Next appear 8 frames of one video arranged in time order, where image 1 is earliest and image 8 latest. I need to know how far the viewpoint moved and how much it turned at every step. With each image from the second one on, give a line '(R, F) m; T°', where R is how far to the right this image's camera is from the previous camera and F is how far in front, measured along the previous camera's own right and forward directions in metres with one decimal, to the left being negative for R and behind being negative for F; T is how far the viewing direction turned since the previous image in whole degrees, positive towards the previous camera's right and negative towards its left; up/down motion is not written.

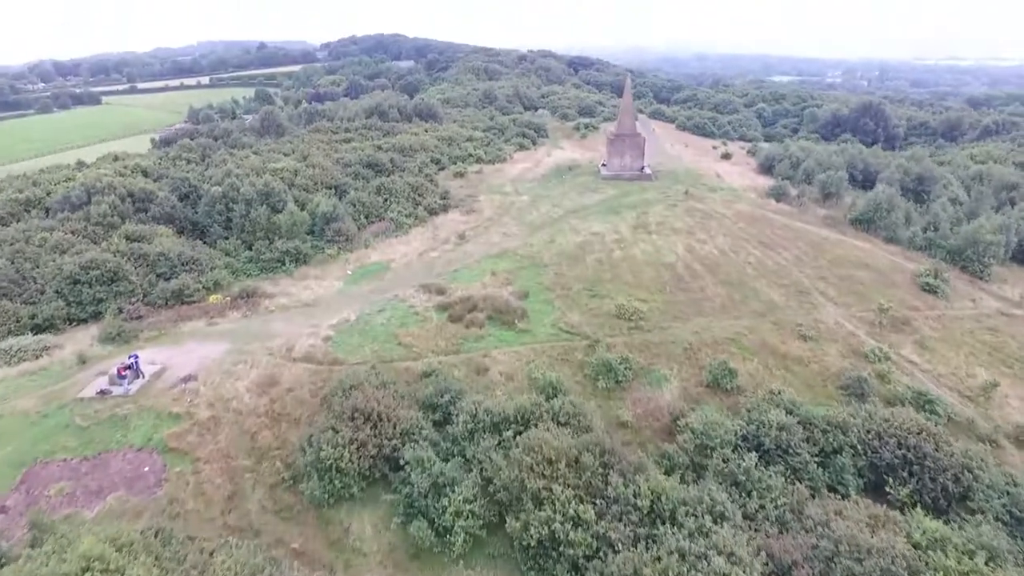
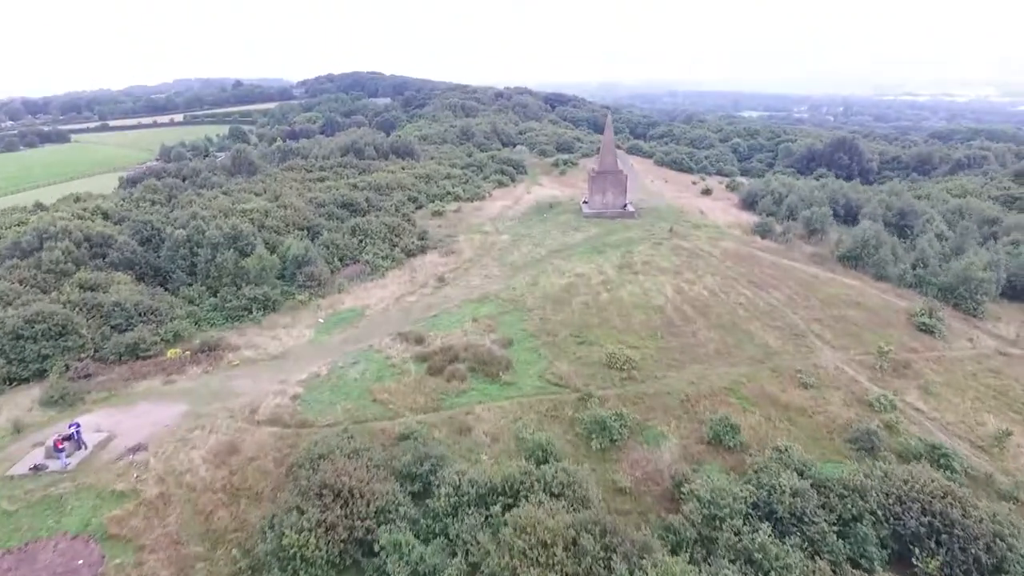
(-0.1, +0.9) m; +2°
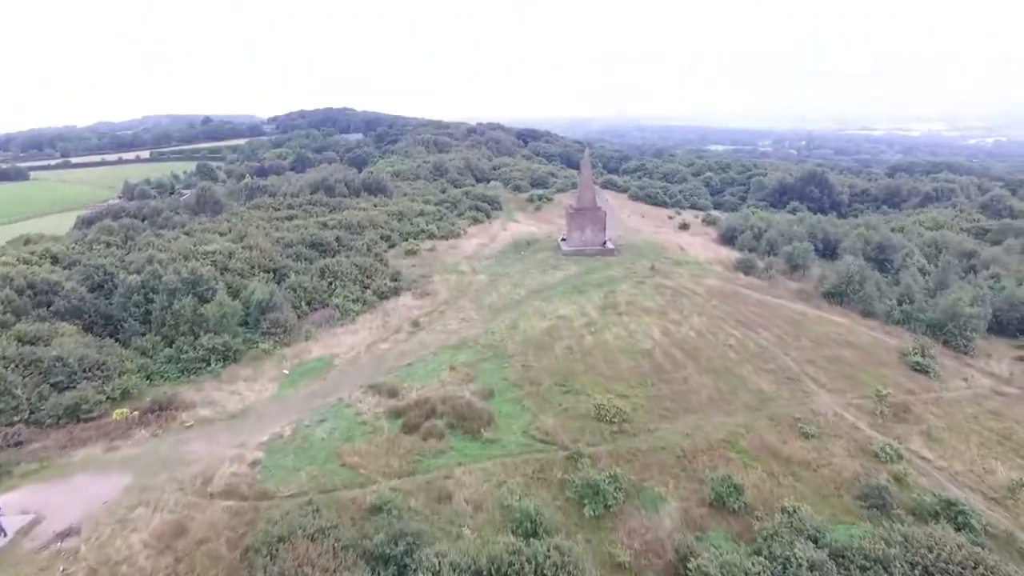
(-0.1, +1.0) m; +2°
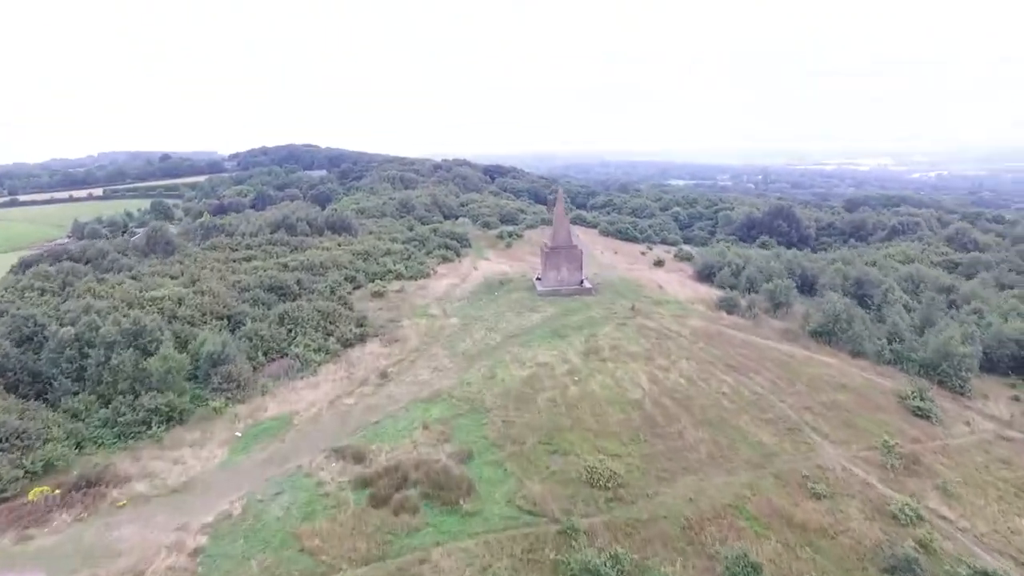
(-0.3, +1.3) m; +3°
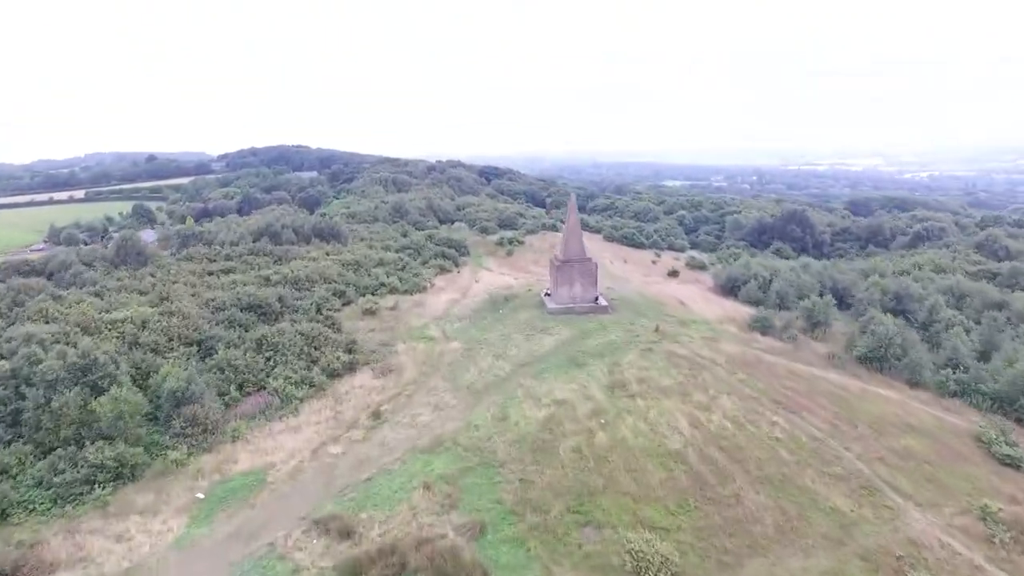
(-0.5, +2.6) m; +1°
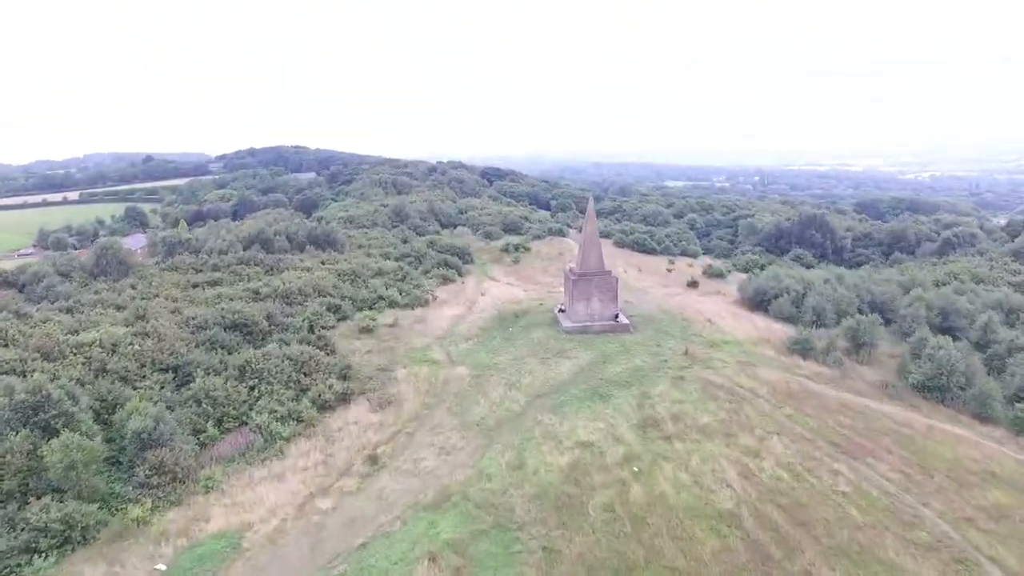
(-0.4, +2.1) m; 0°
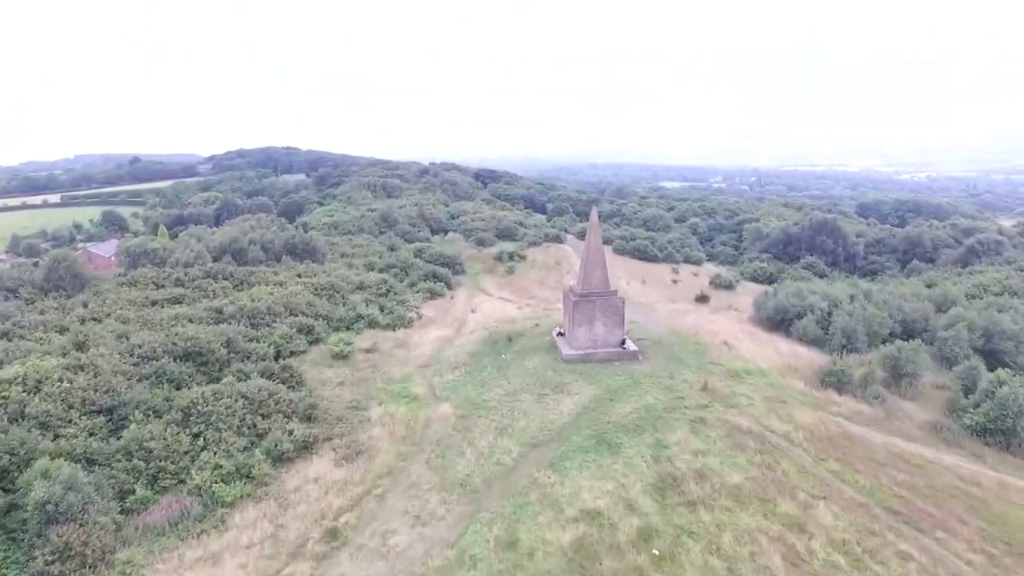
(+0.1, +2.5) m; 0°
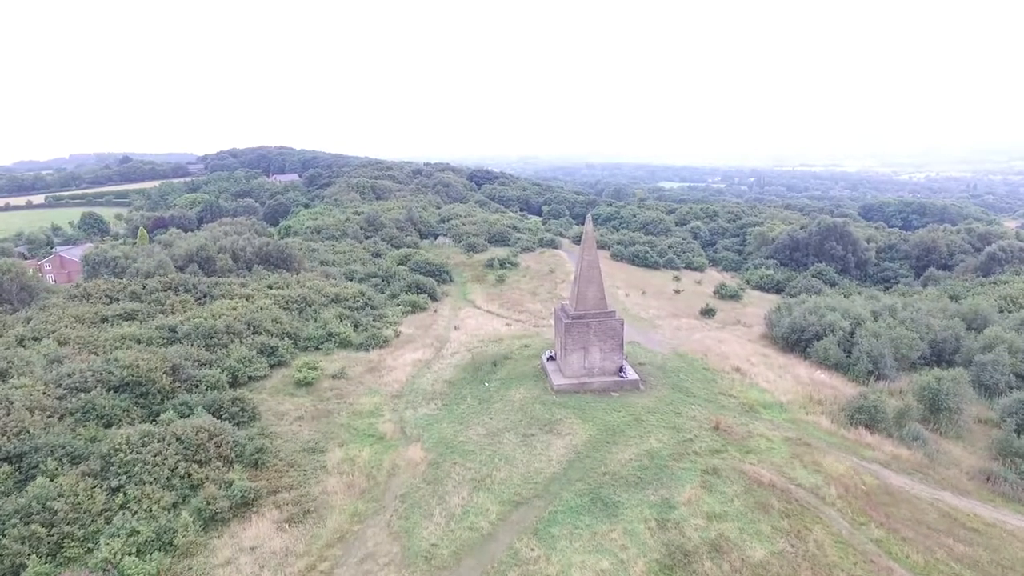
(+0.4, +2.2) m; 0°
